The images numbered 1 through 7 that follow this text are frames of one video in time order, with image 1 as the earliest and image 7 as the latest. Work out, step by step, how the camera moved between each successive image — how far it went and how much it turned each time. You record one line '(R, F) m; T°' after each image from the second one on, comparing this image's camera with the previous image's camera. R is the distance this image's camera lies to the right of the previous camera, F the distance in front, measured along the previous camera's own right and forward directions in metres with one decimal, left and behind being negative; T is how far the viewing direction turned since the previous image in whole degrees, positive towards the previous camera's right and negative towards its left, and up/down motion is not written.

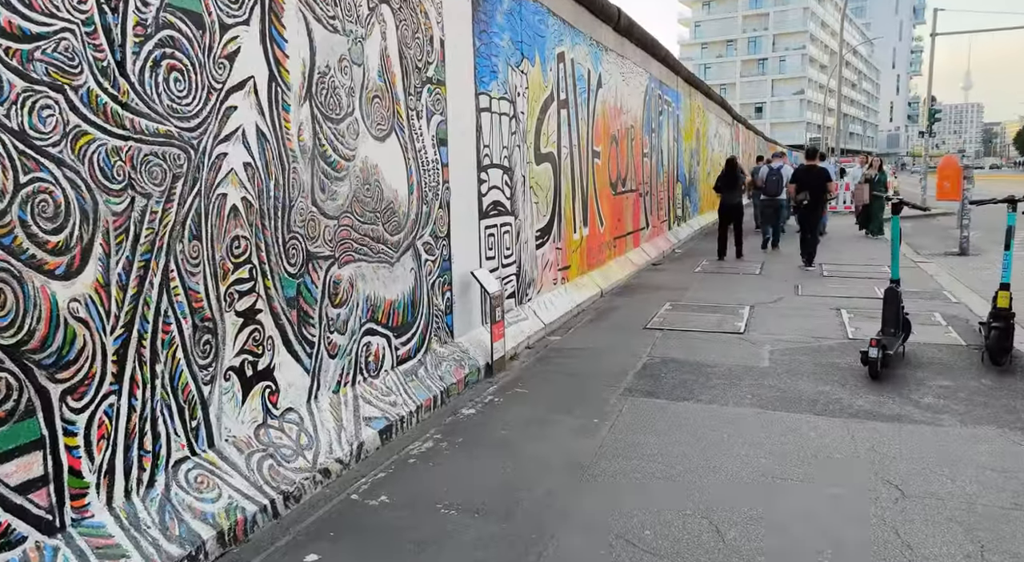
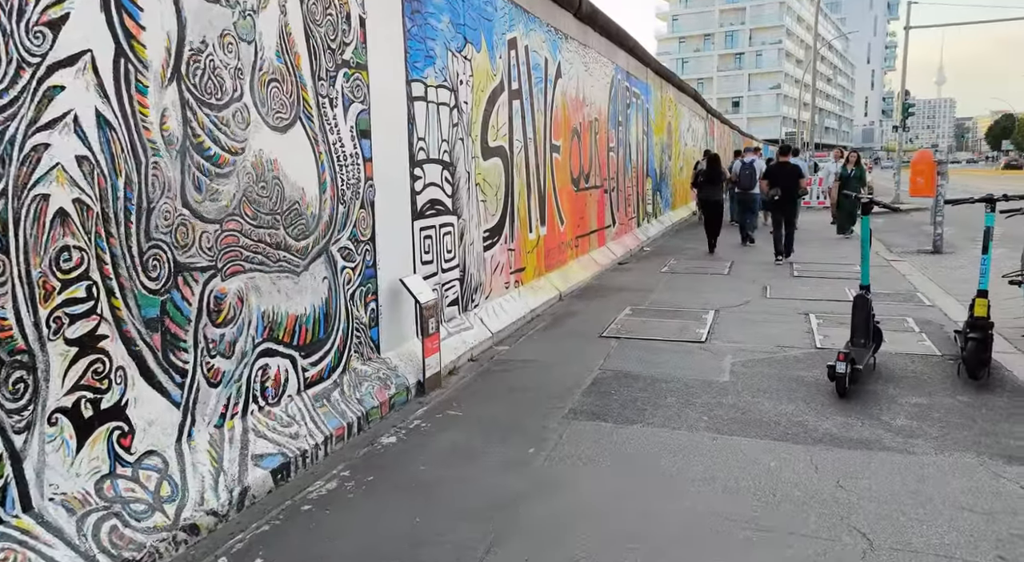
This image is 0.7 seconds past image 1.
(+0.3, +0.6) m; +2°
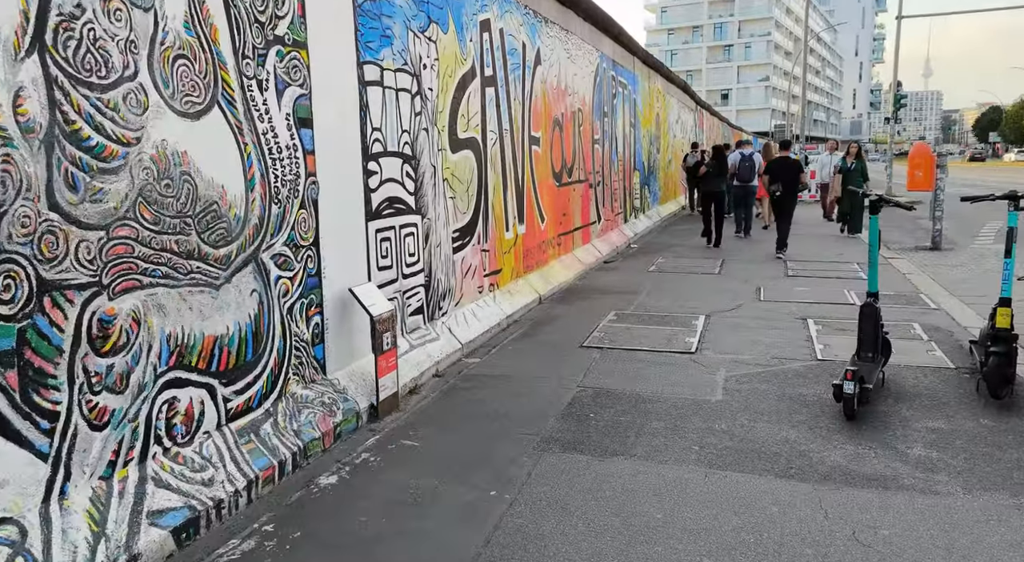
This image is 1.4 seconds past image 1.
(+0.1, +0.7) m; +1°
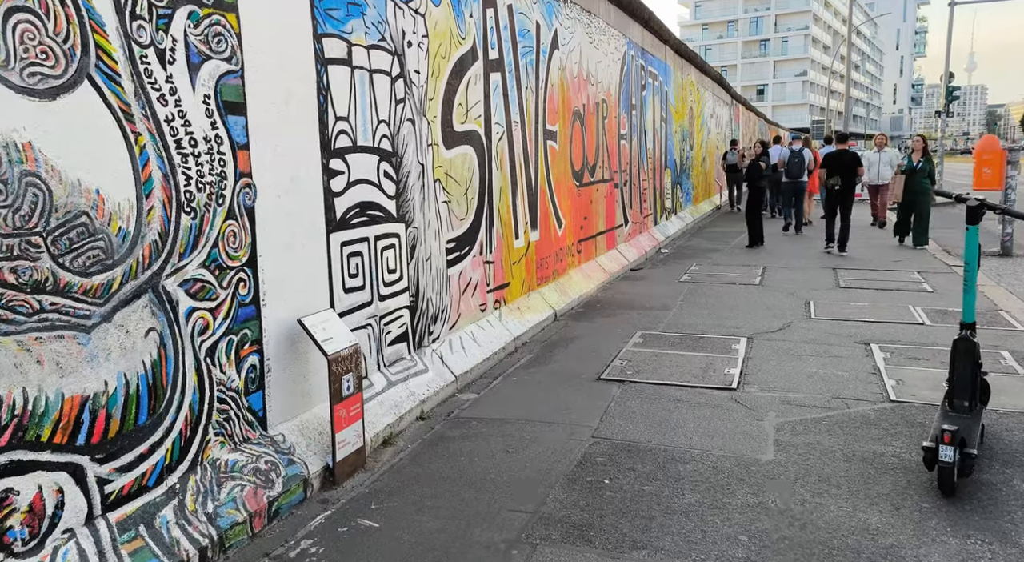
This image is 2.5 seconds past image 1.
(+0.2, +1.1) m; -2°
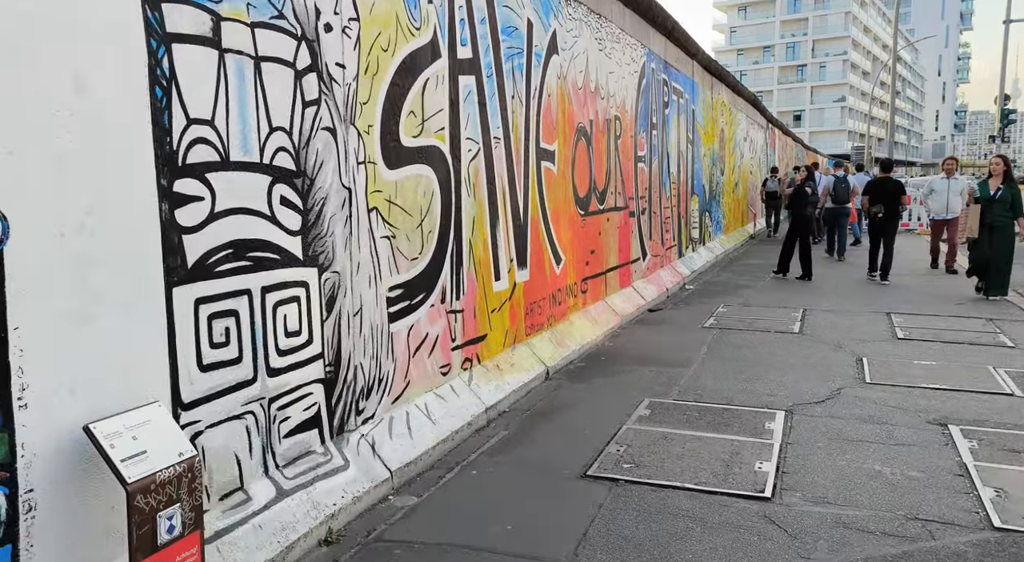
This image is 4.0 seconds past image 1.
(+0.4, +1.4) m; -2°
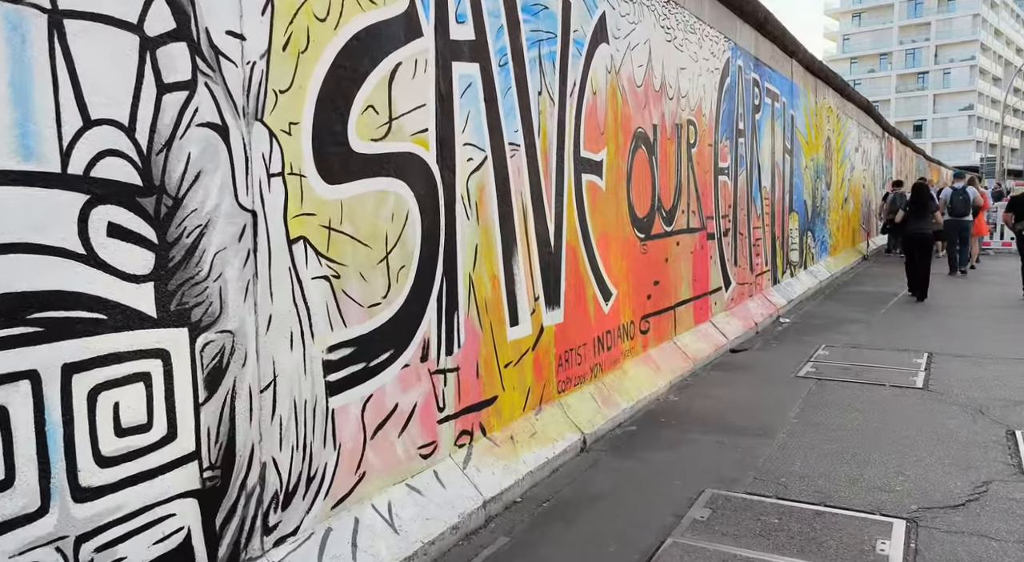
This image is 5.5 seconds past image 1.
(+0.4, +1.3) m; -7°
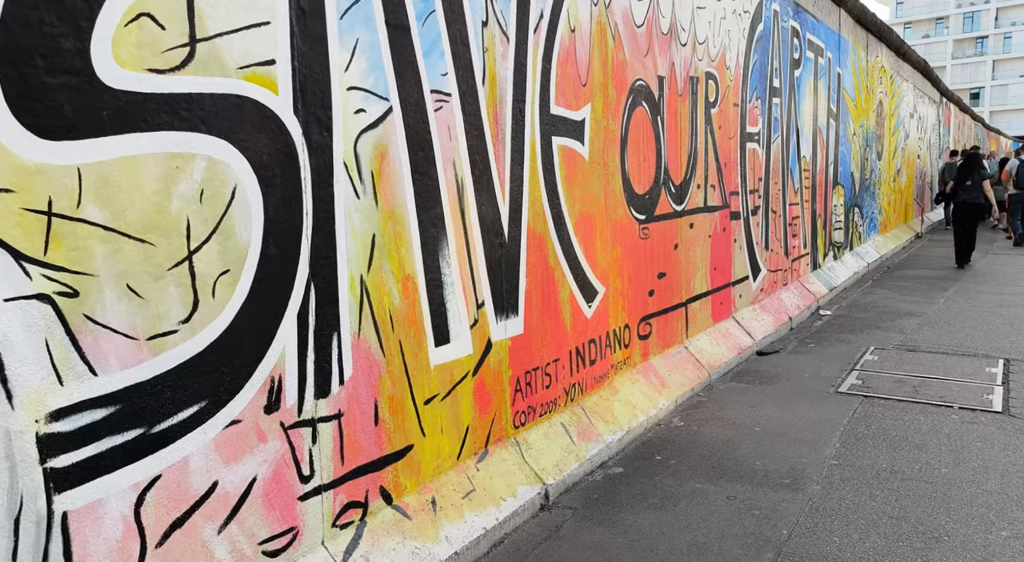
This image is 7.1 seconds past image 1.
(+0.5, +1.3) m; -3°
